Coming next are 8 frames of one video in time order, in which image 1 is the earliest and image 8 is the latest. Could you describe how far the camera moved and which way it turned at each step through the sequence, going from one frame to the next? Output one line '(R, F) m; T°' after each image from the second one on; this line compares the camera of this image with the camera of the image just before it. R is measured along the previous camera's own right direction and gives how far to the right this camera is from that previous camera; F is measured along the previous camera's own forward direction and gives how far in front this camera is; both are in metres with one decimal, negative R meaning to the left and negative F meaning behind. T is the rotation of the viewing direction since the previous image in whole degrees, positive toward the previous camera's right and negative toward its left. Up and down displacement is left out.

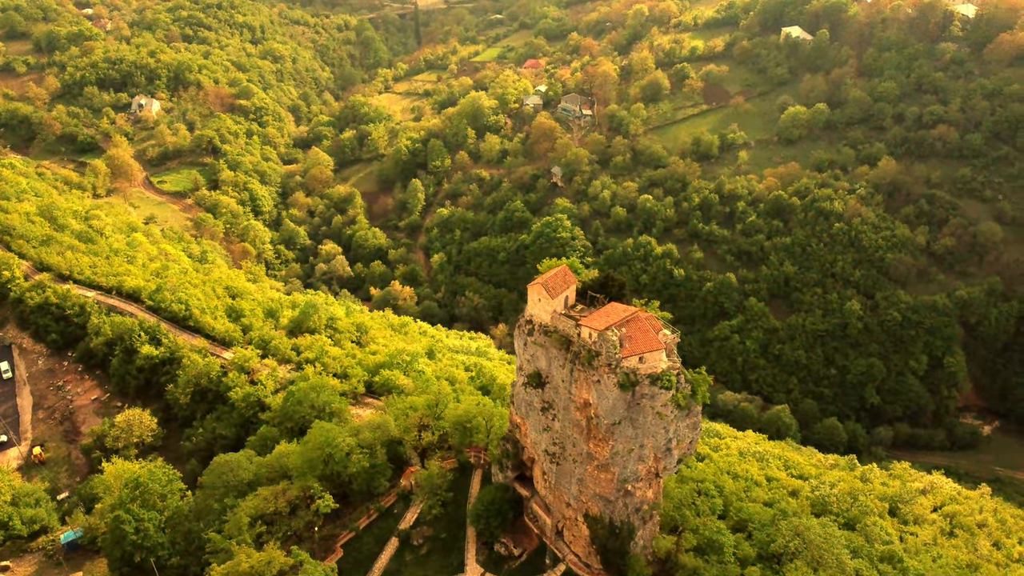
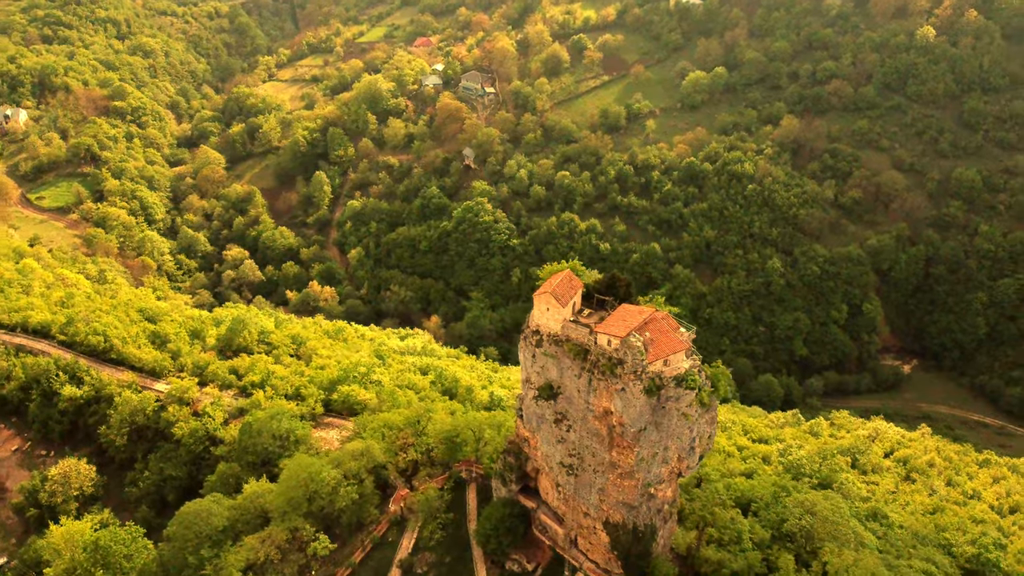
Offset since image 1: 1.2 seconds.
(-4.0, +2.1) m; +8°
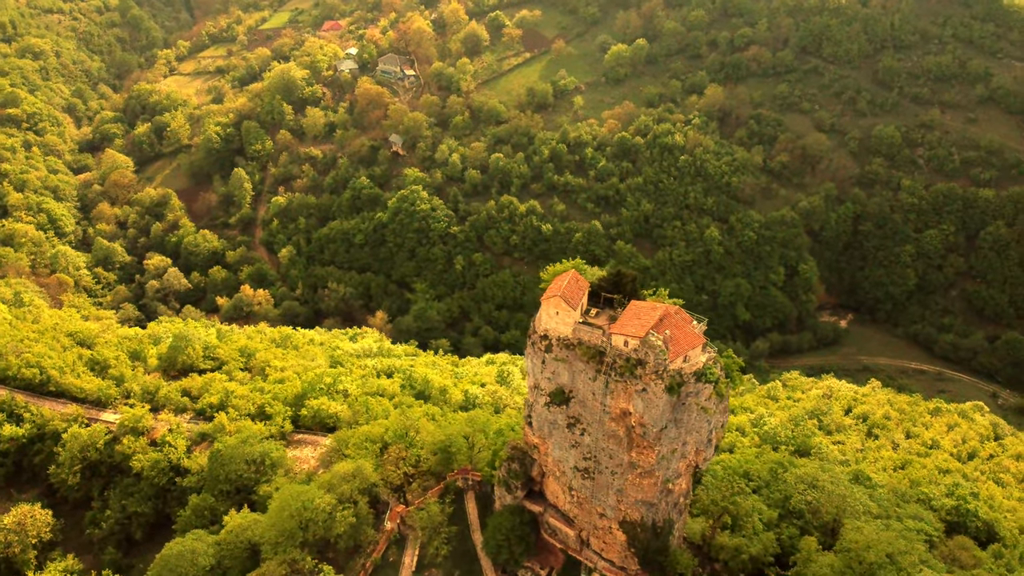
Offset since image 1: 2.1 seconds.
(-3.1, +1.4) m; +6°
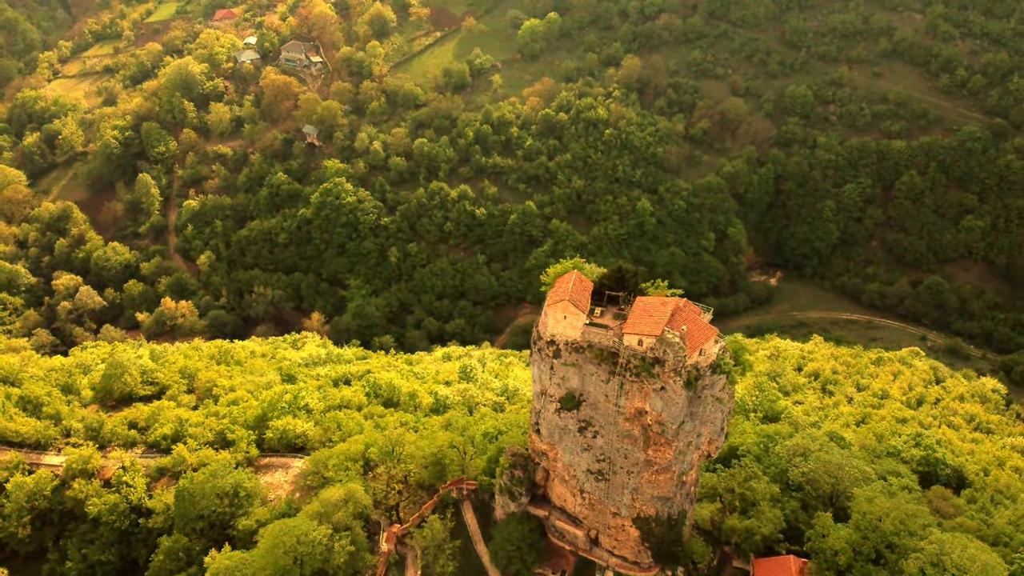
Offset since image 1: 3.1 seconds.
(-3.1, +1.4) m; +6°
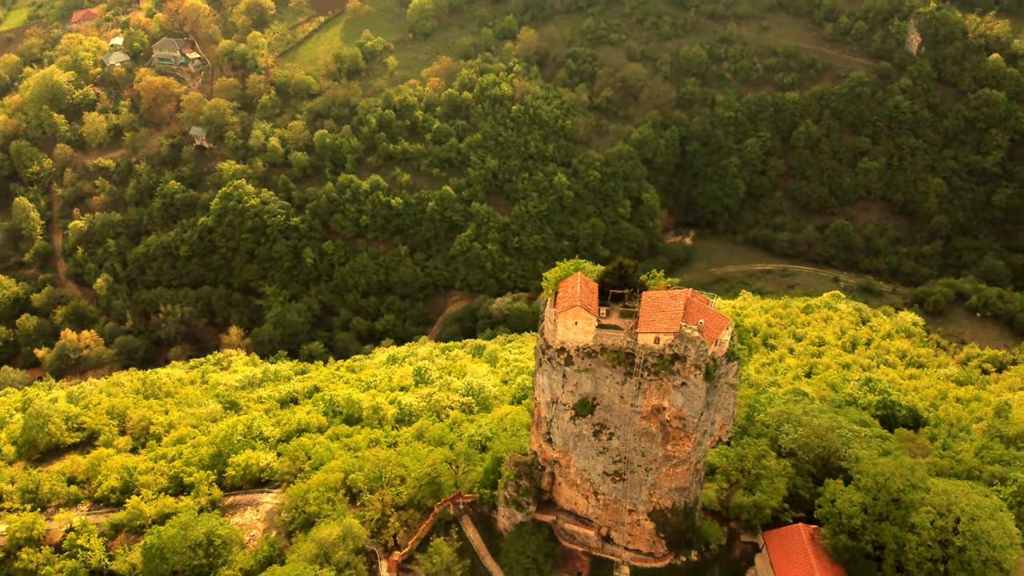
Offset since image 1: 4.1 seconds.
(-3.5, +1.6) m; +8°
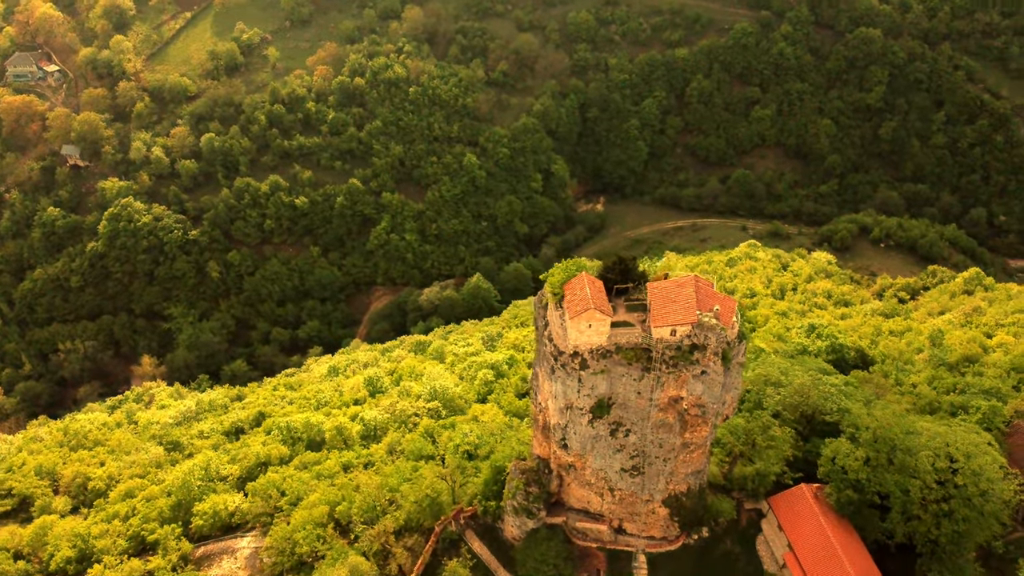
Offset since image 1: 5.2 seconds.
(-3.5, +1.6) m; +8°
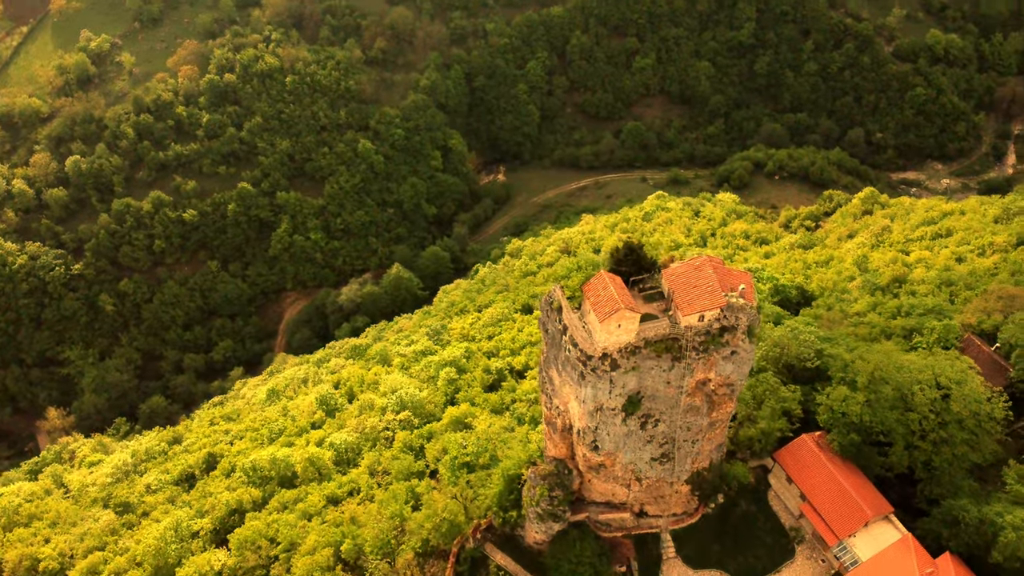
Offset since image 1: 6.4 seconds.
(-4.0, +1.7) m; +8°
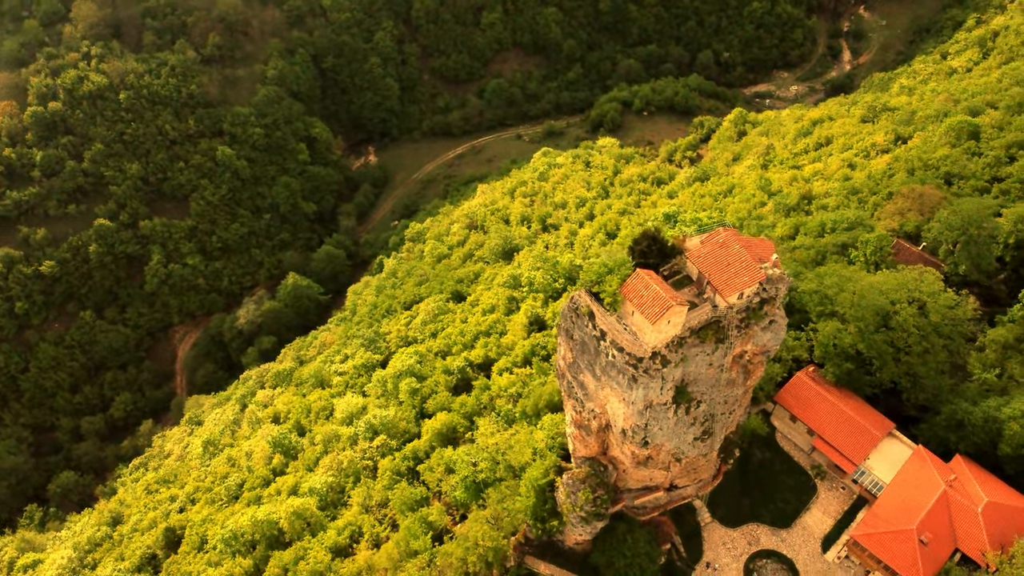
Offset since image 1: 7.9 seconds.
(-4.9, +2.1) m; +10°
